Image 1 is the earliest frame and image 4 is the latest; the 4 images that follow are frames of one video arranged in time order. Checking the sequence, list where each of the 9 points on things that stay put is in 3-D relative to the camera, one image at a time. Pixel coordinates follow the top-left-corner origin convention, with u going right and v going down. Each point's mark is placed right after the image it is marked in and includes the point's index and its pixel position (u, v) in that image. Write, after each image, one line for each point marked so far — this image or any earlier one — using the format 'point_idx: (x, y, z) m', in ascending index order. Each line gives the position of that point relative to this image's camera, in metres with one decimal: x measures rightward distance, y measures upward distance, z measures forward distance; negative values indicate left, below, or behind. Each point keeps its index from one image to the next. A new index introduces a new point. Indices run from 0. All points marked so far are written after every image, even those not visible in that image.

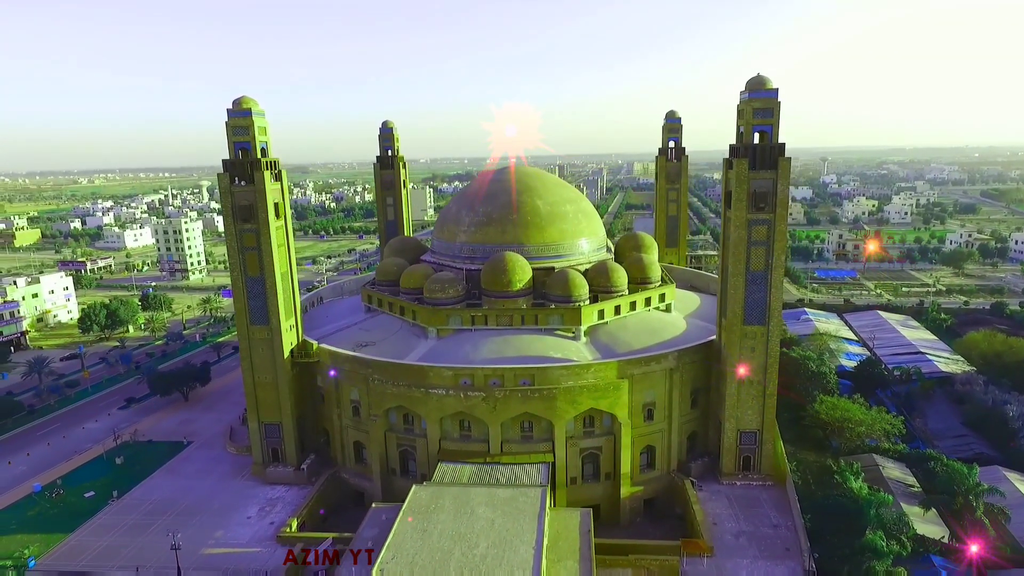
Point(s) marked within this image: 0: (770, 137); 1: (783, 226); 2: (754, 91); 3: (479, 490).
0: (+7.8, +4.6, +18.9) m
1: (+8.3, +1.9, +19.1) m
2: (+7.3, +6.0, +18.8) m
3: (-0.9, -5.3, +16.4) m
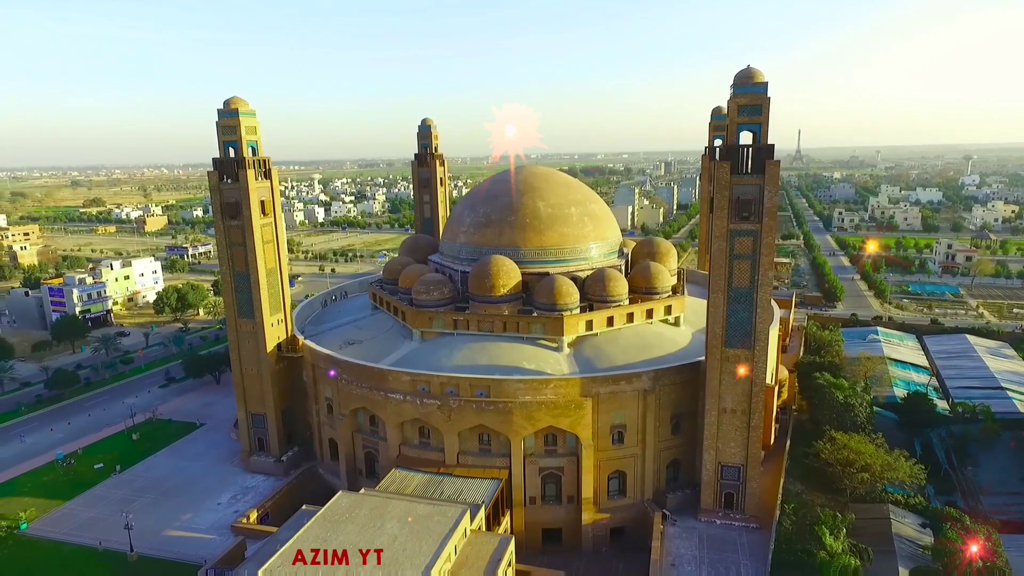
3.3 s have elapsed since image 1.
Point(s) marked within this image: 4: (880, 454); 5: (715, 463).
0: (+6.6, +4.1, +16.7) m
1: (+7.0, +1.3, +16.8) m
2: (+6.1, +5.4, +16.7) m
3: (-2.8, -5.5, +15.9) m
4: (+11.1, -5.0, +18.8) m
5: (+6.0, -5.2, +18.5) m
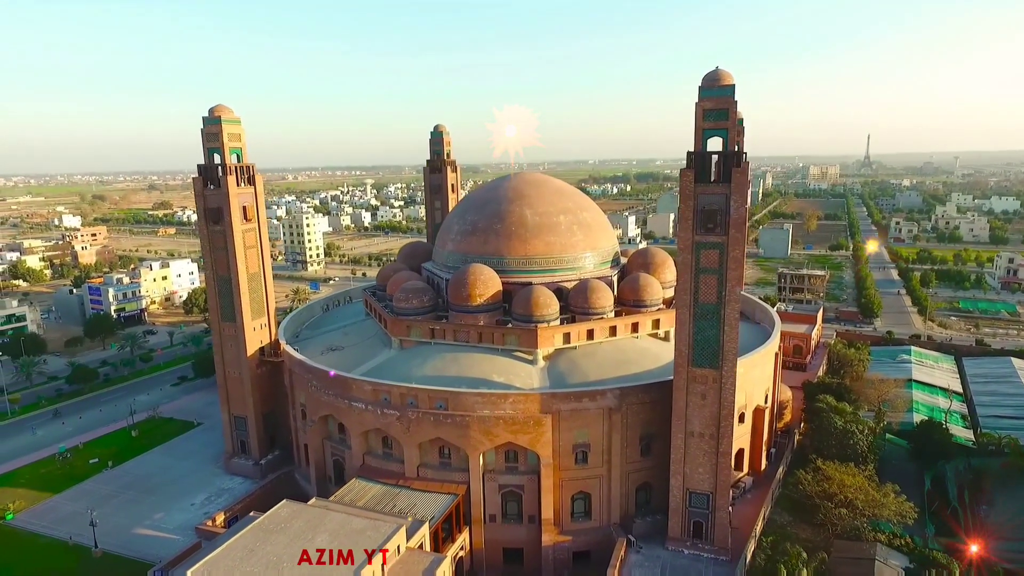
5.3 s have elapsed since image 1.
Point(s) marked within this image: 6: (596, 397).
0: (+5.4, +3.6, +15.6) m
1: (+5.7, +0.9, +15.7) m
2: (+4.9, +5.0, +15.7) m
3: (-4.3, -5.7, +15.6) m
4: (+9.9, -5.5, +17.2) m
5: (+4.8, -5.6, +17.4) m
6: (+2.4, -3.1, +17.7) m
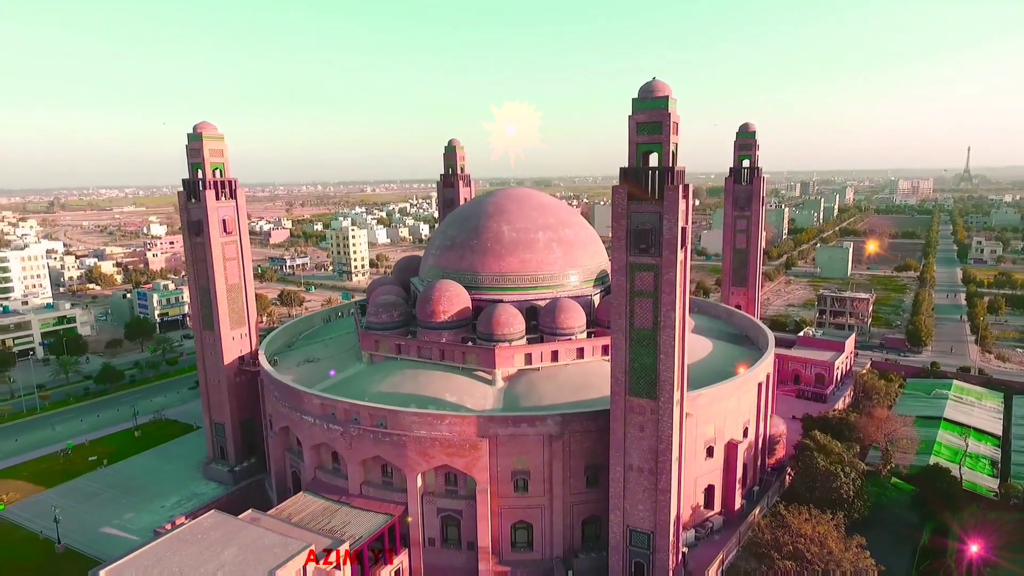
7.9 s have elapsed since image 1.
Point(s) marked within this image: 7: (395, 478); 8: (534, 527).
0: (+3.5, +3.1, +14.6) m
1: (+3.8, +0.3, +14.6) m
2: (+3.1, +4.5, +14.7) m
3: (-6.3, -6.0, +15.6) m
4: (+7.9, -6.3, +15.5) m
5: (+2.9, -6.2, +16.3) m
6: (+0.6, -3.6, +16.9) m
7: (-3.4, -5.6, +18.3) m
8: (+0.6, -6.8, +17.6) m
